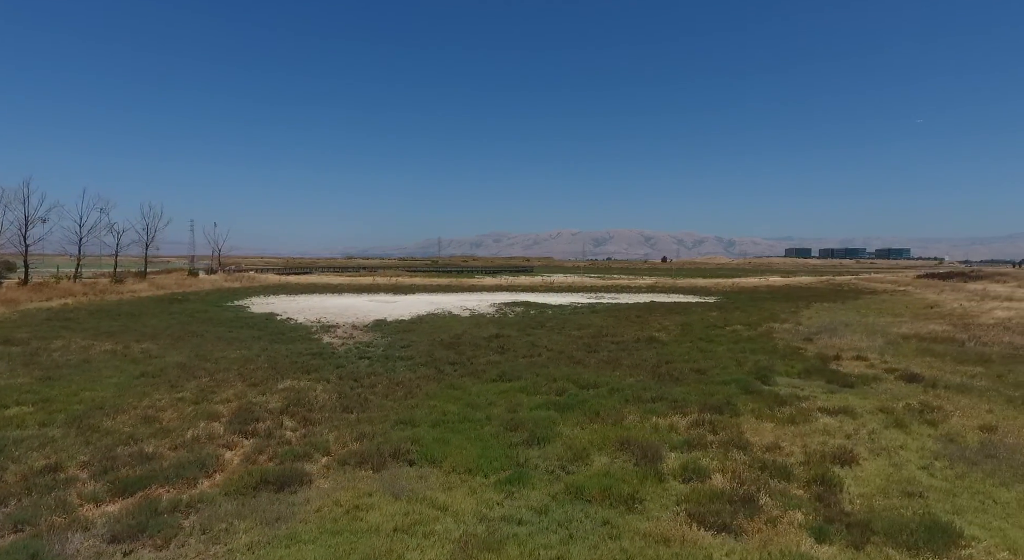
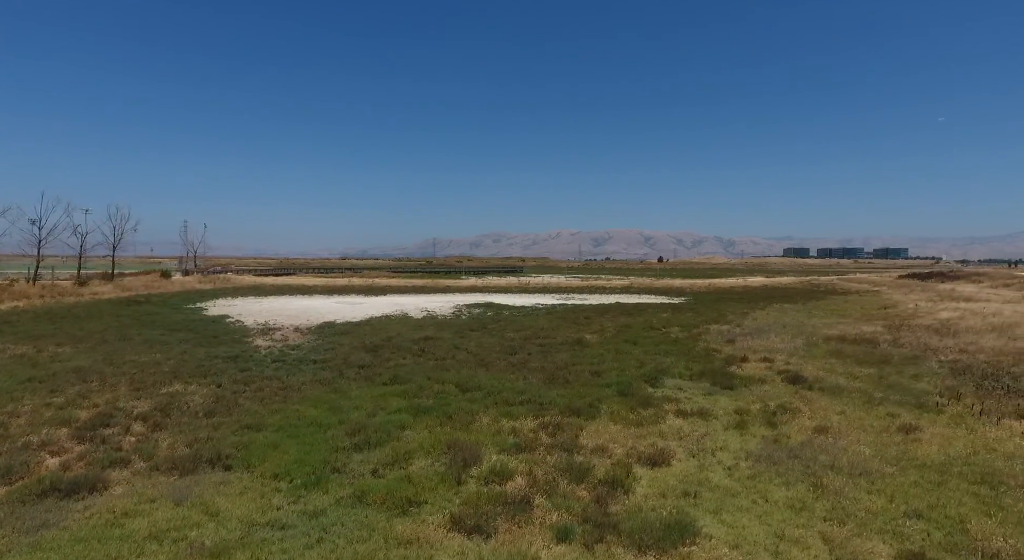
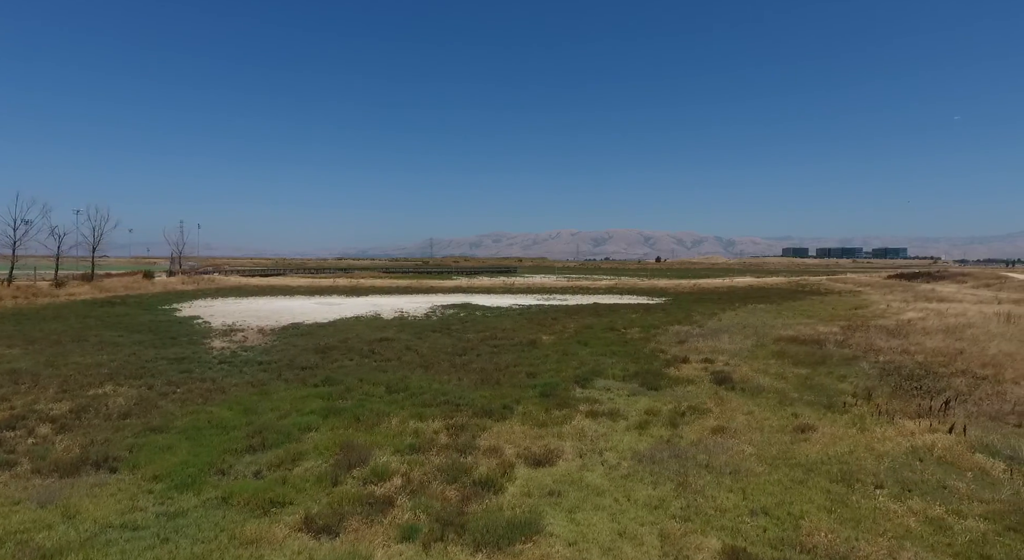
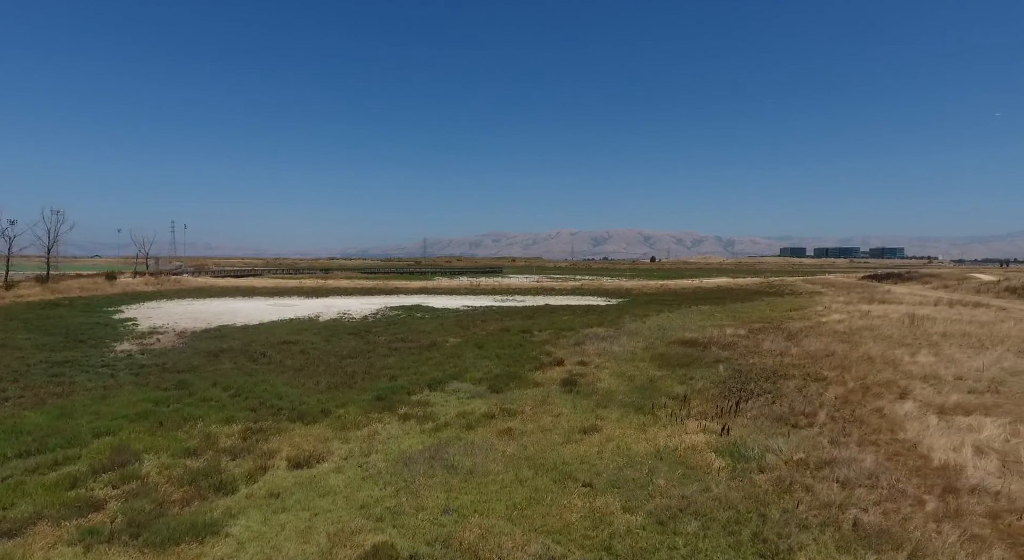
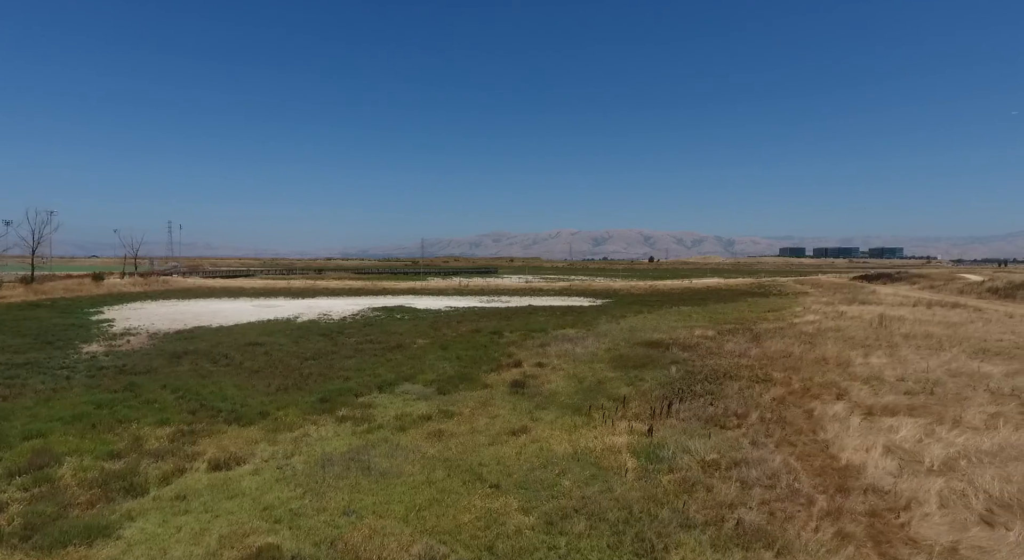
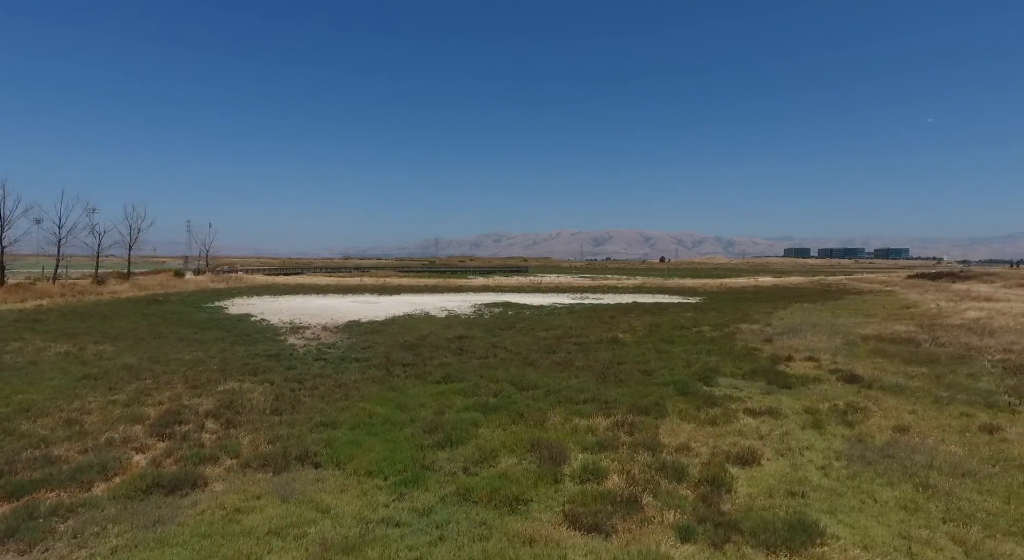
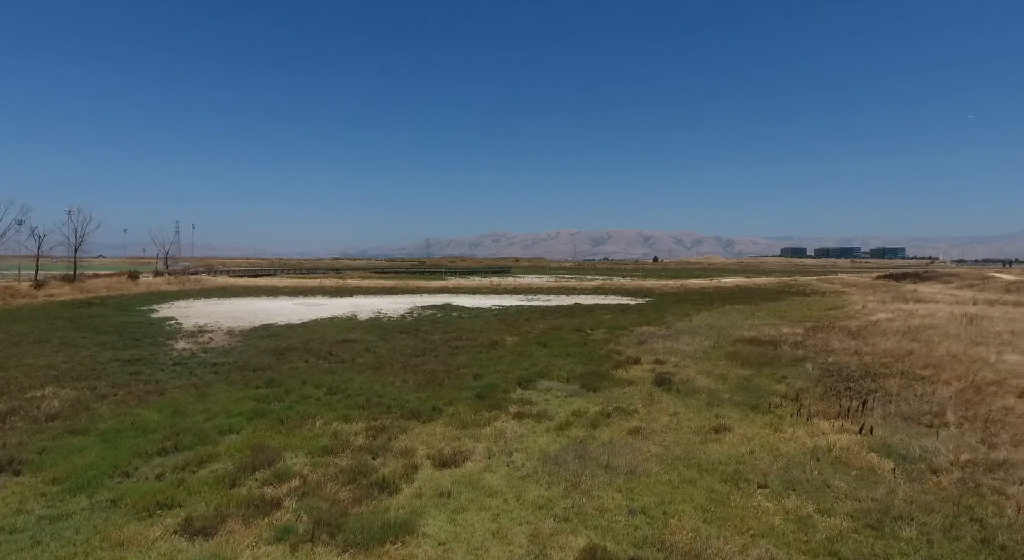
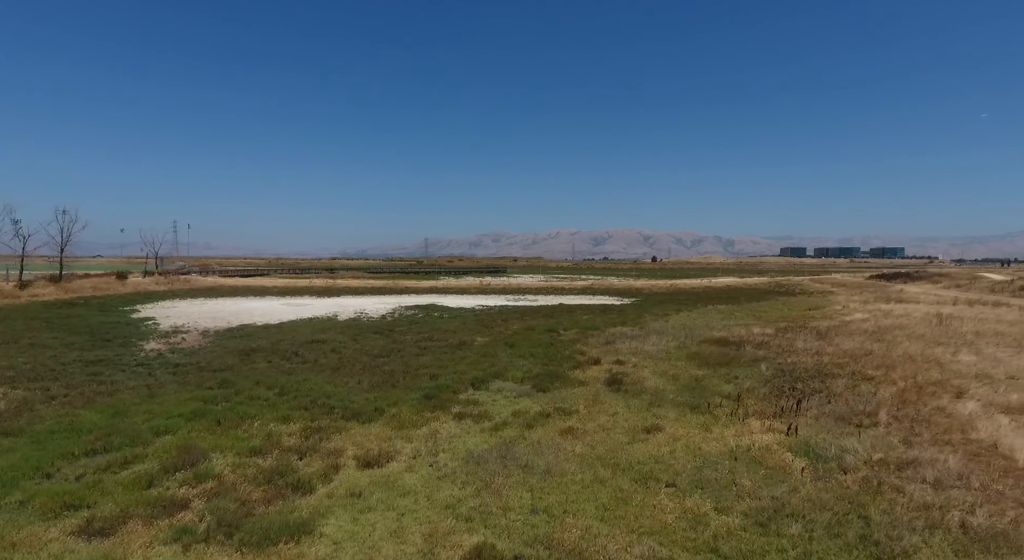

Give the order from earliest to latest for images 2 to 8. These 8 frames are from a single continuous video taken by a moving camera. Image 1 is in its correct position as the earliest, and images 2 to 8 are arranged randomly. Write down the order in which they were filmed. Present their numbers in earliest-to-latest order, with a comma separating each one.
6, 2, 3, 7, 8, 4, 5
